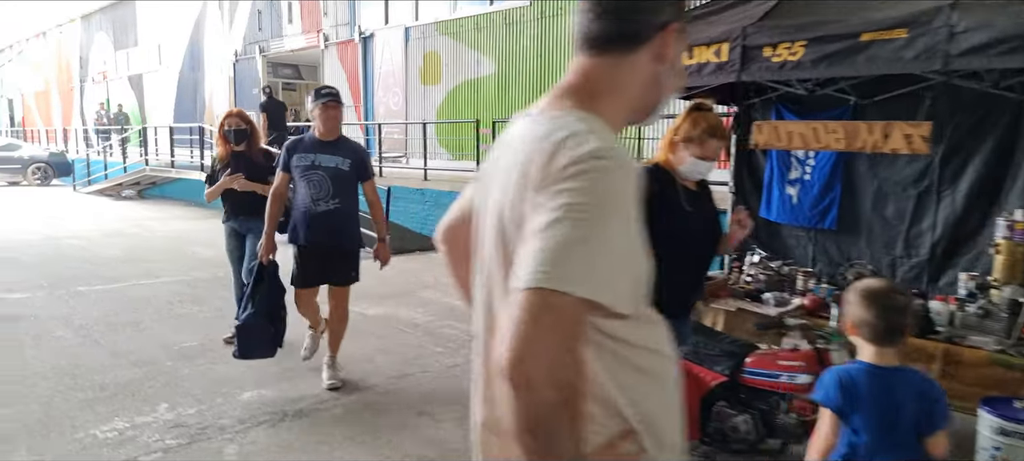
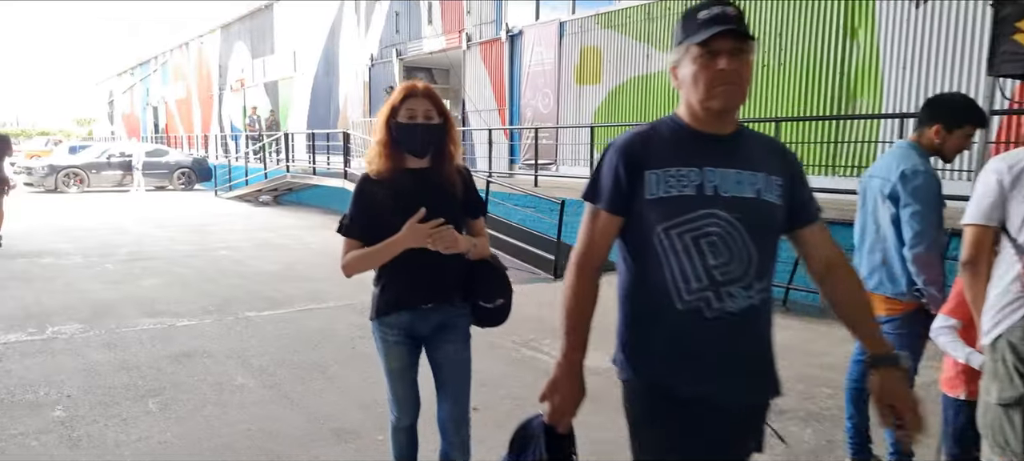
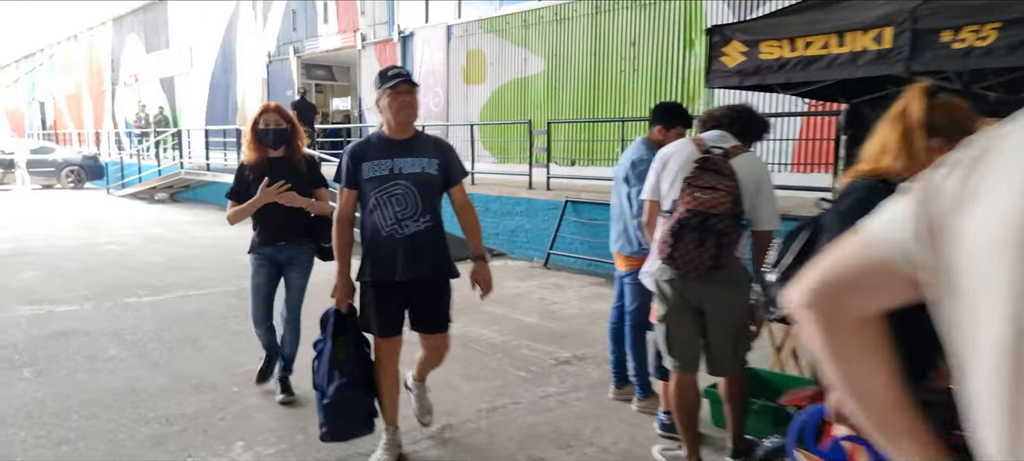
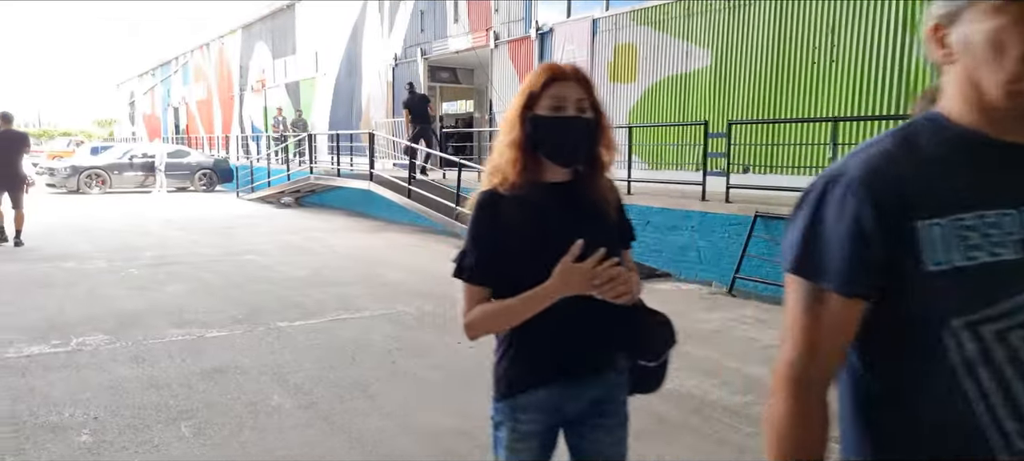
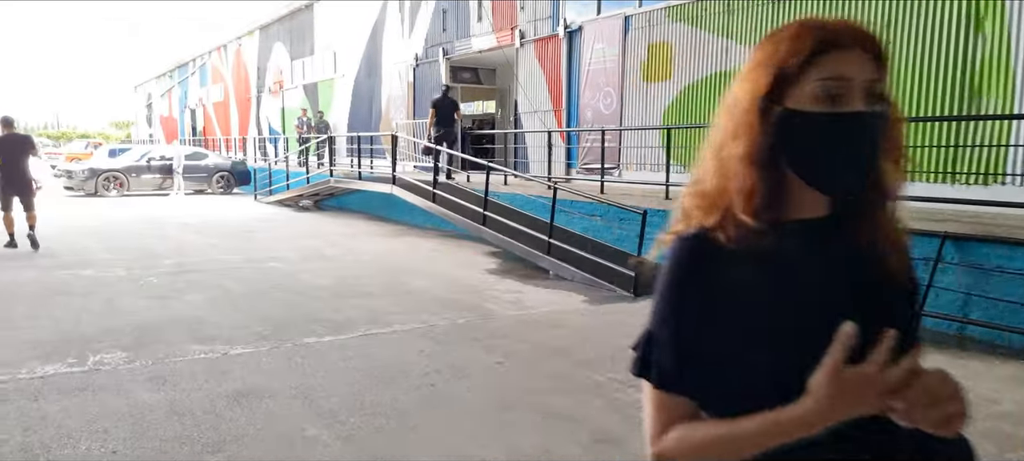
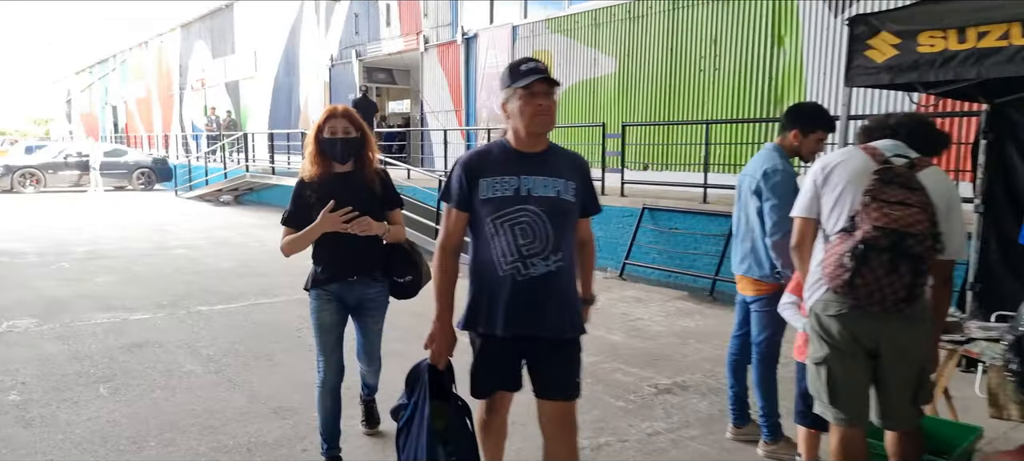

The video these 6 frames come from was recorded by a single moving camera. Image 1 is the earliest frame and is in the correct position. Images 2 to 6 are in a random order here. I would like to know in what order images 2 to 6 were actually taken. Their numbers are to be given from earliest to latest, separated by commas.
3, 6, 2, 4, 5
